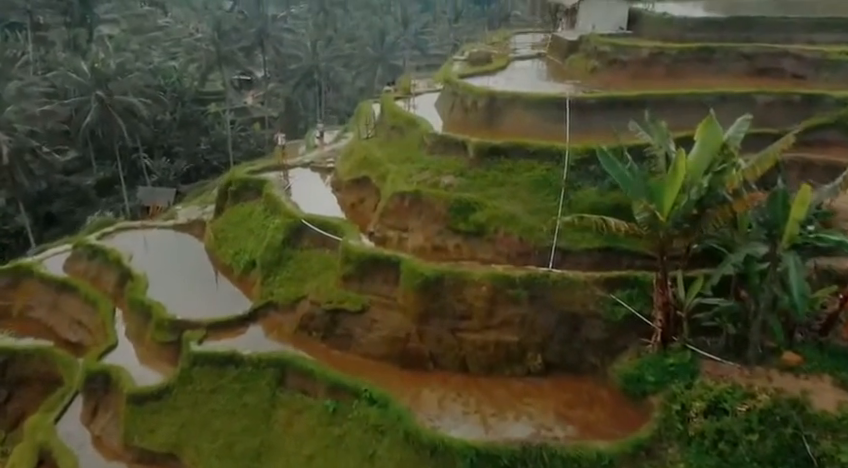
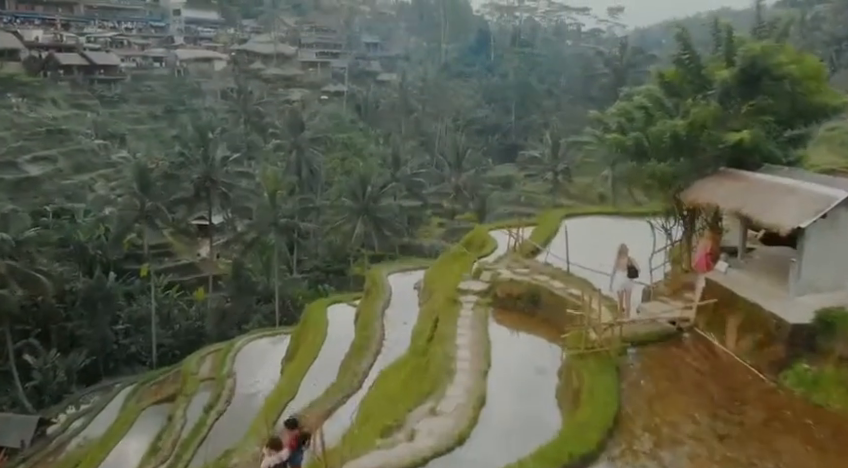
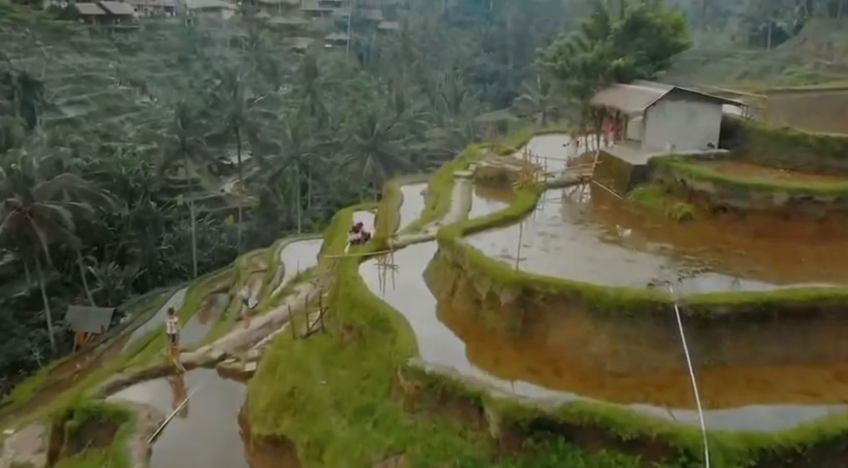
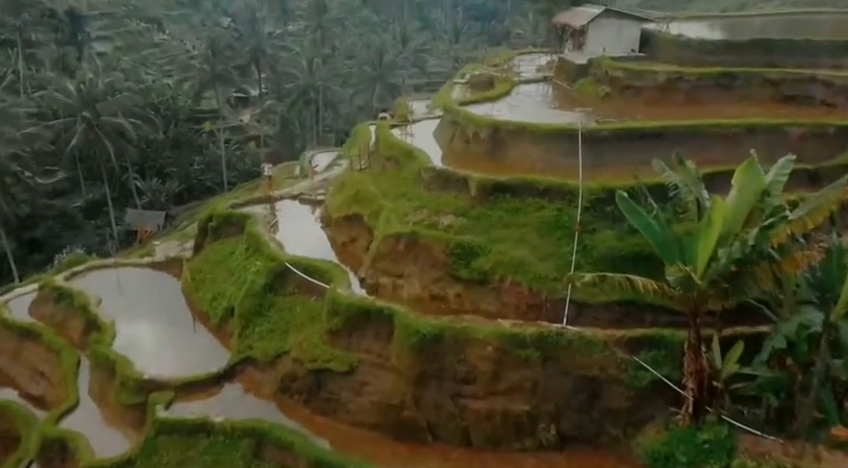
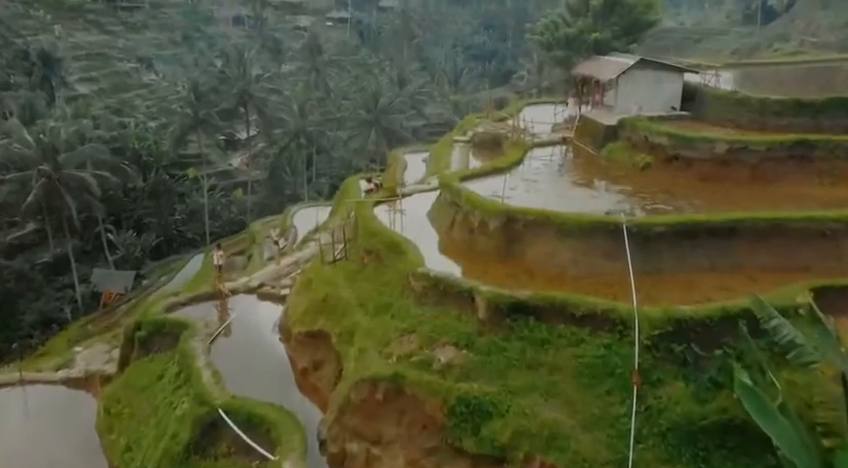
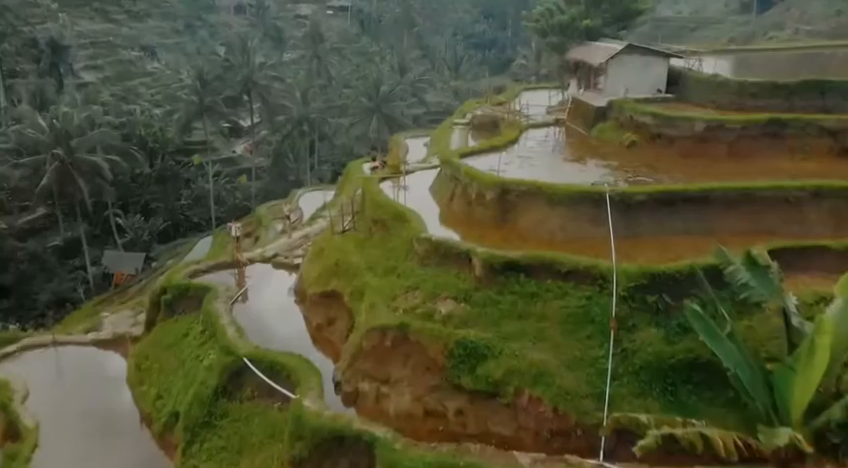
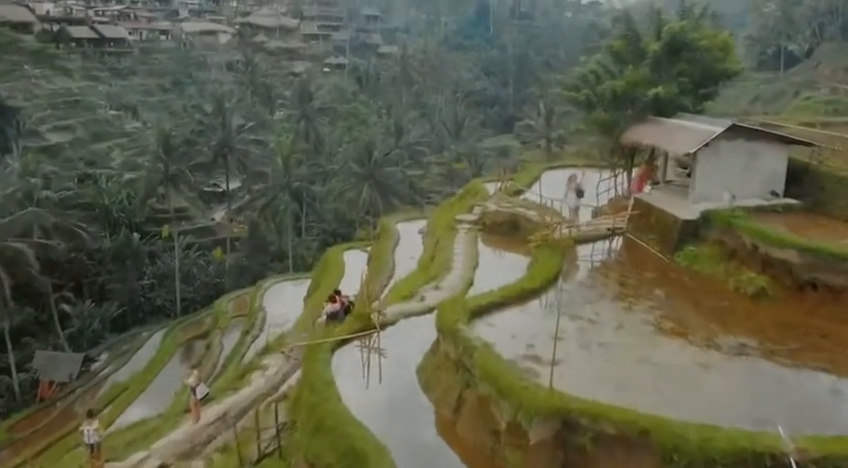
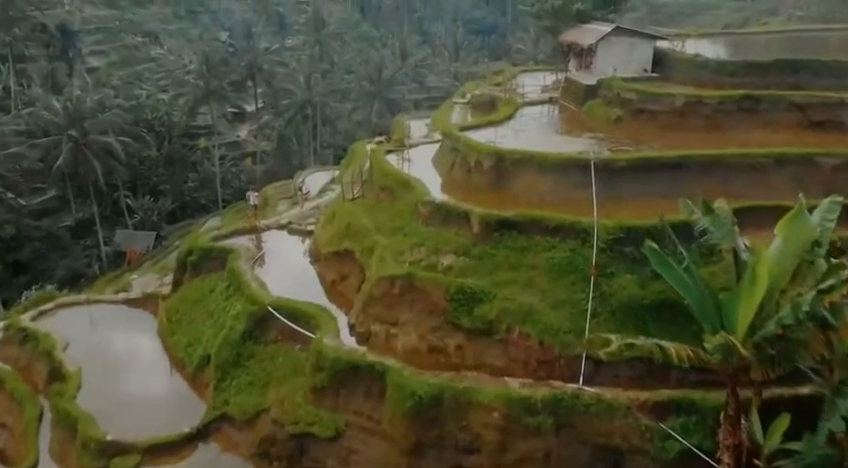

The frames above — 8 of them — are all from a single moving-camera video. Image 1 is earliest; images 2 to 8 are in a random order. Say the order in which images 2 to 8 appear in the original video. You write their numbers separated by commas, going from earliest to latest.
4, 8, 6, 5, 3, 7, 2
